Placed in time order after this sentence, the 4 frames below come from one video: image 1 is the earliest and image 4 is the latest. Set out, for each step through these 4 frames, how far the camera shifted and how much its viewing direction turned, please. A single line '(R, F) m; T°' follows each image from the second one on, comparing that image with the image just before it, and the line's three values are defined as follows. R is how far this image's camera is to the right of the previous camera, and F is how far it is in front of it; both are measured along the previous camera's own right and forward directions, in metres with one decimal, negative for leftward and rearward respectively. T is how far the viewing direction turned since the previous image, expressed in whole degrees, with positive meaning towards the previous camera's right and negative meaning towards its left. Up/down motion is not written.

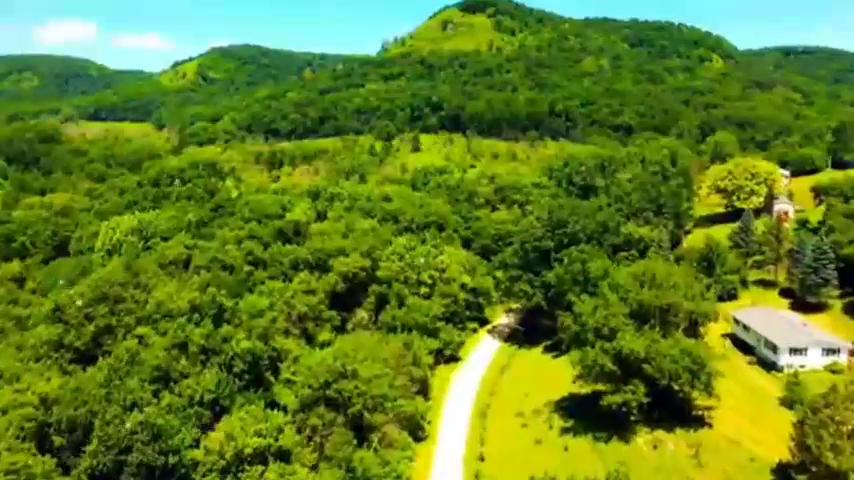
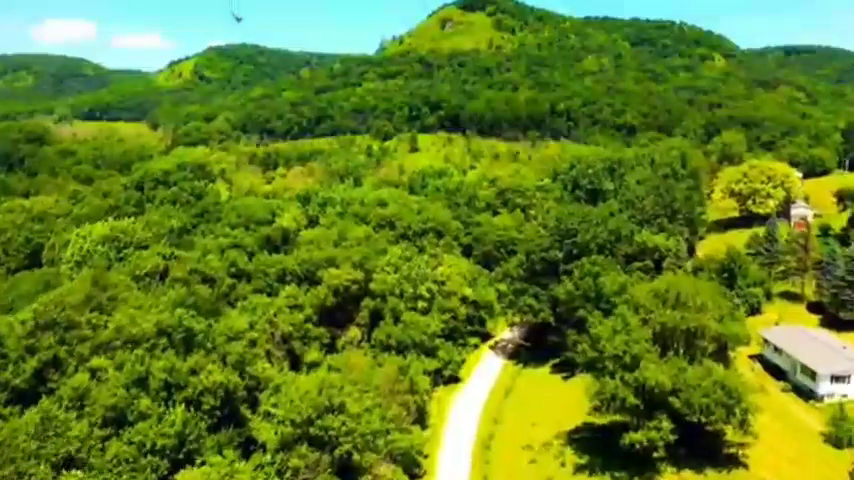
(+0.1, +7.4) m; 0°
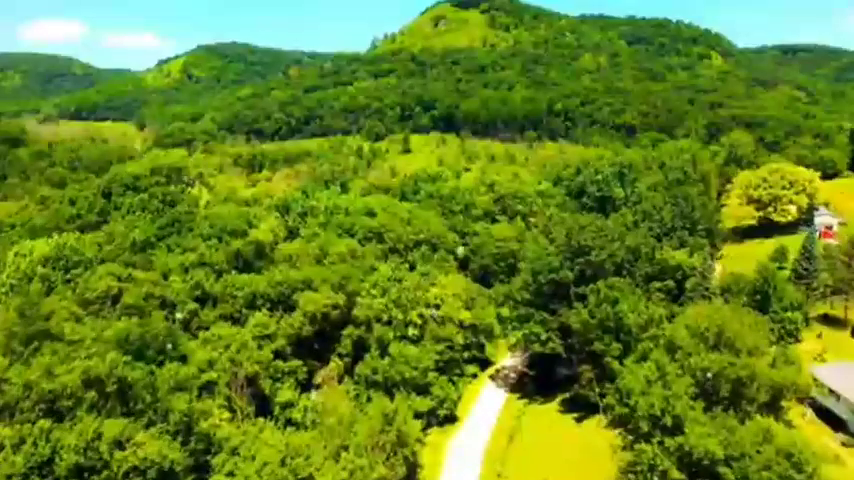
(+0.2, +11.0) m; 0°
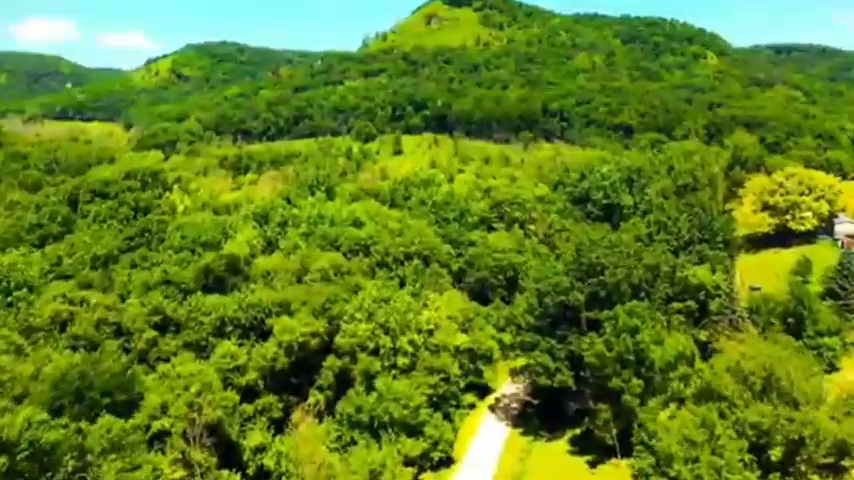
(0.0, +8.9) m; 0°
